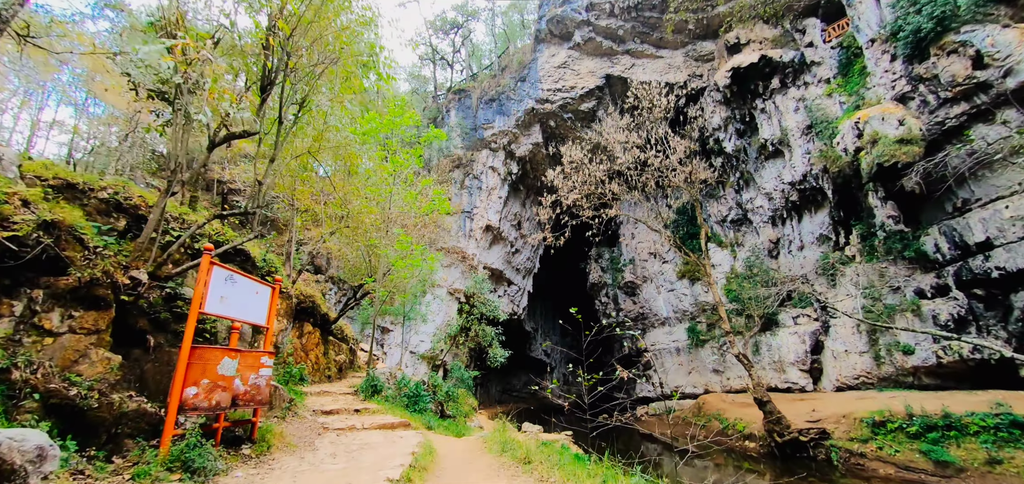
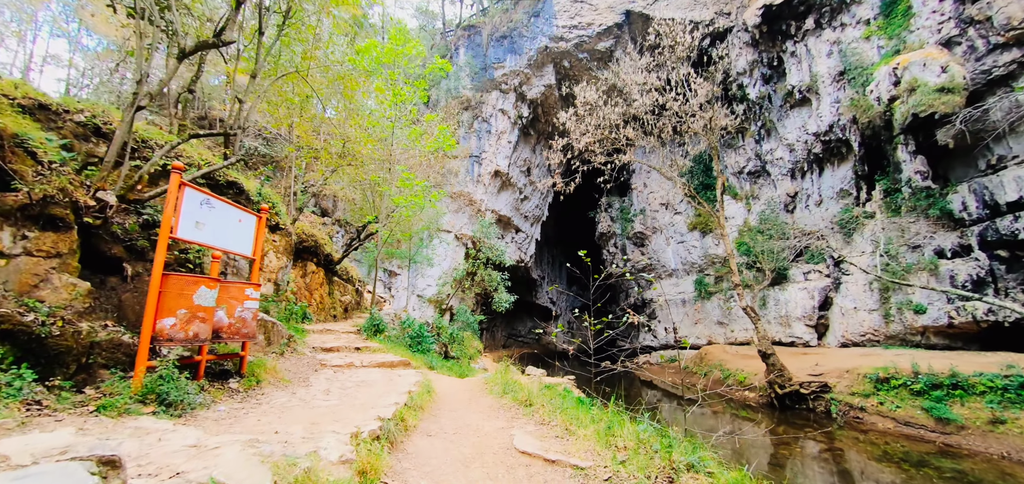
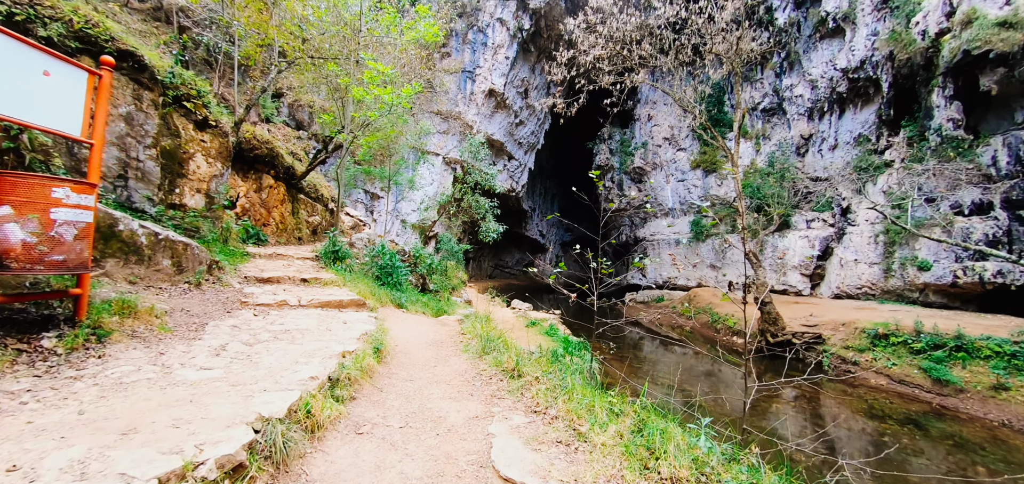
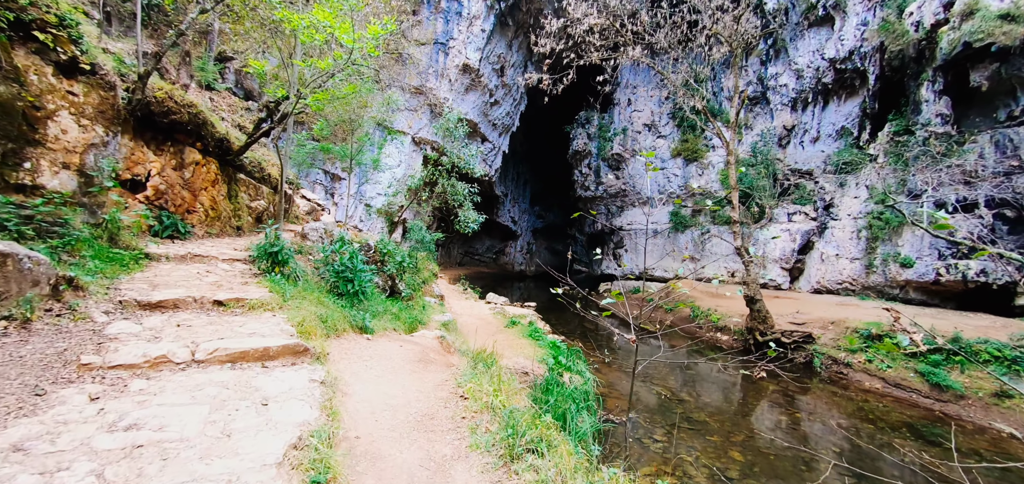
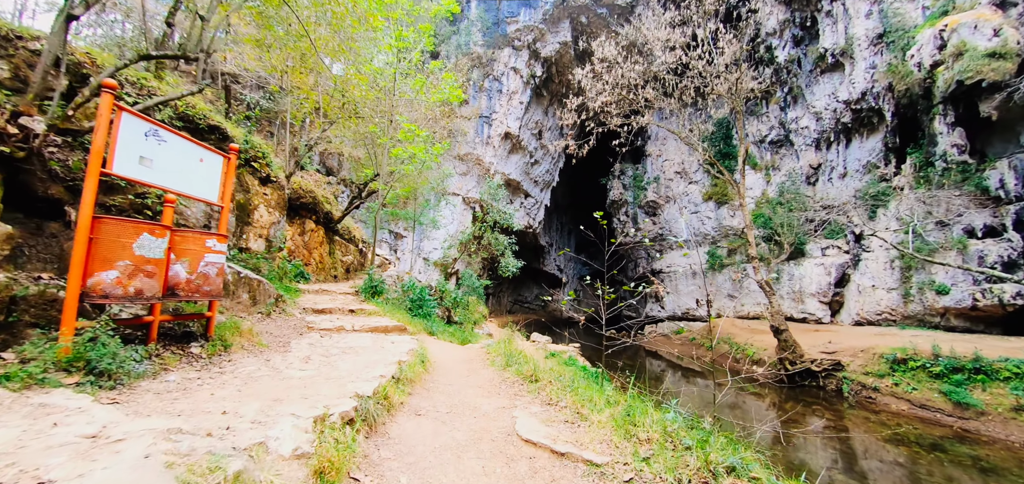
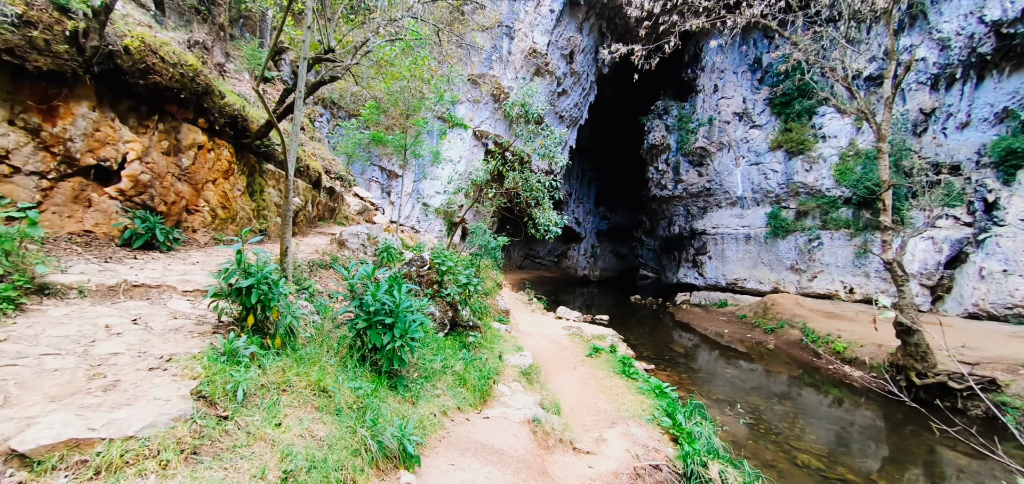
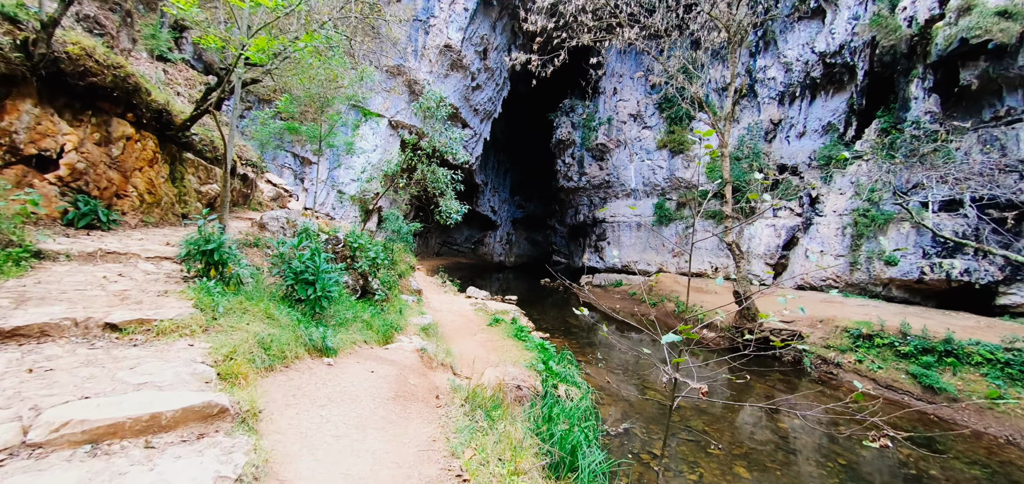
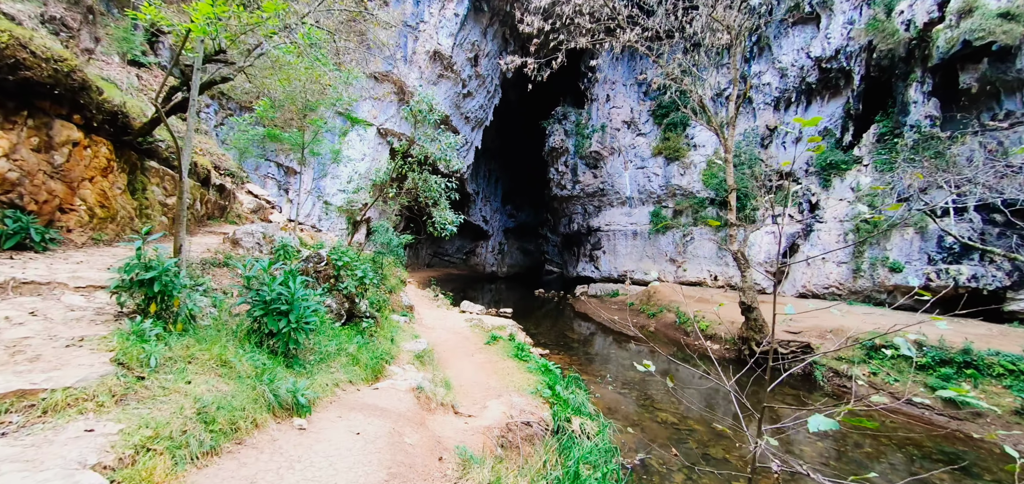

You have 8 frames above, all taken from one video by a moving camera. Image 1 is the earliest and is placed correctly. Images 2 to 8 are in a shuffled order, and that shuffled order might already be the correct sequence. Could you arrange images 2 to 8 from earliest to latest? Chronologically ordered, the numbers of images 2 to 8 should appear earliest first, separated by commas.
2, 5, 3, 4, 7, 8, 6
